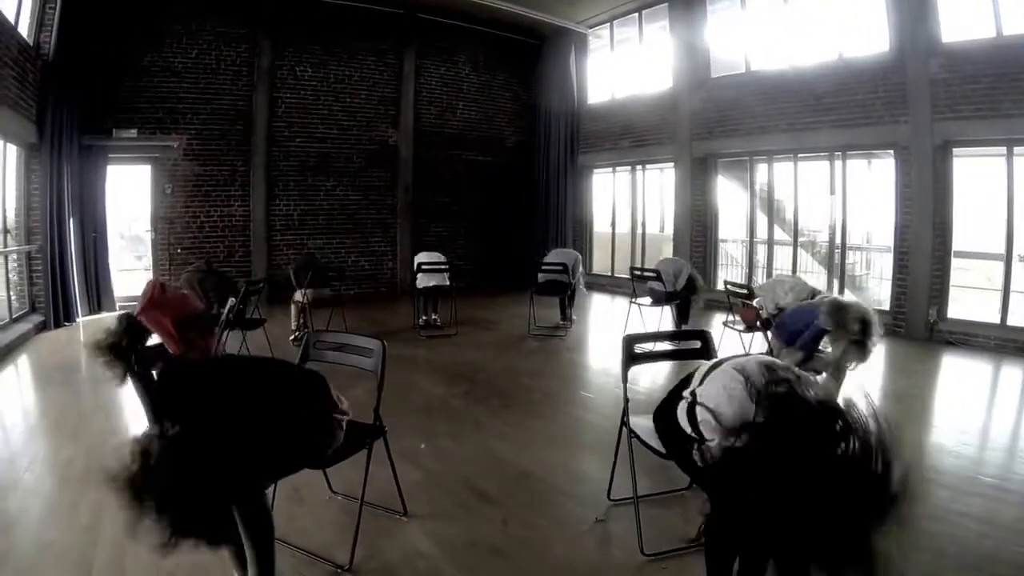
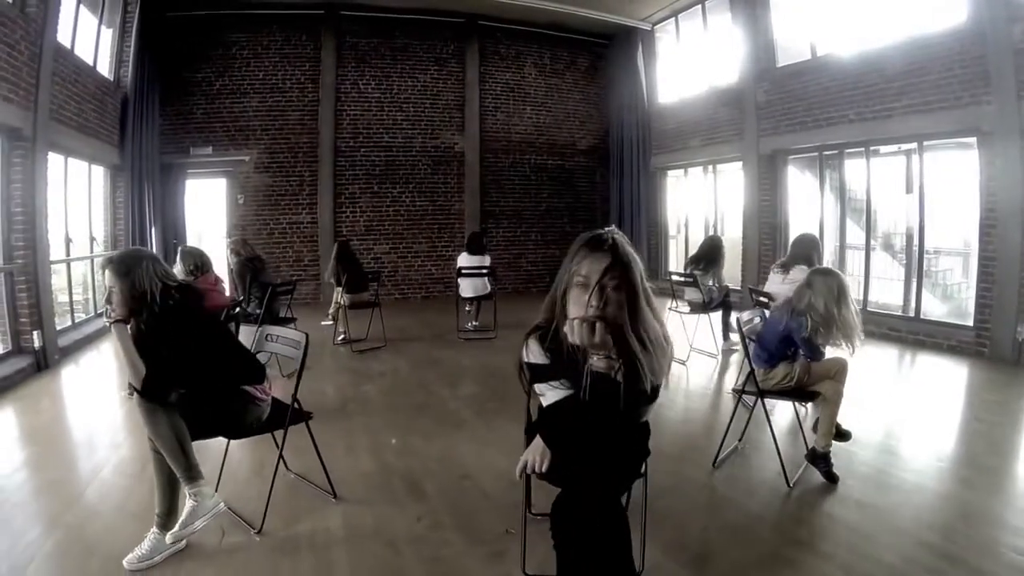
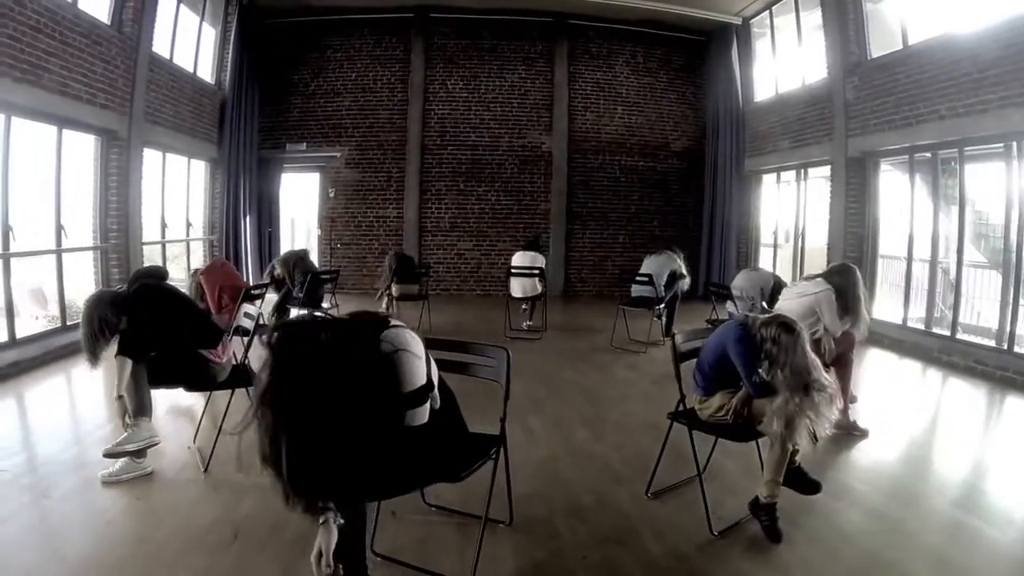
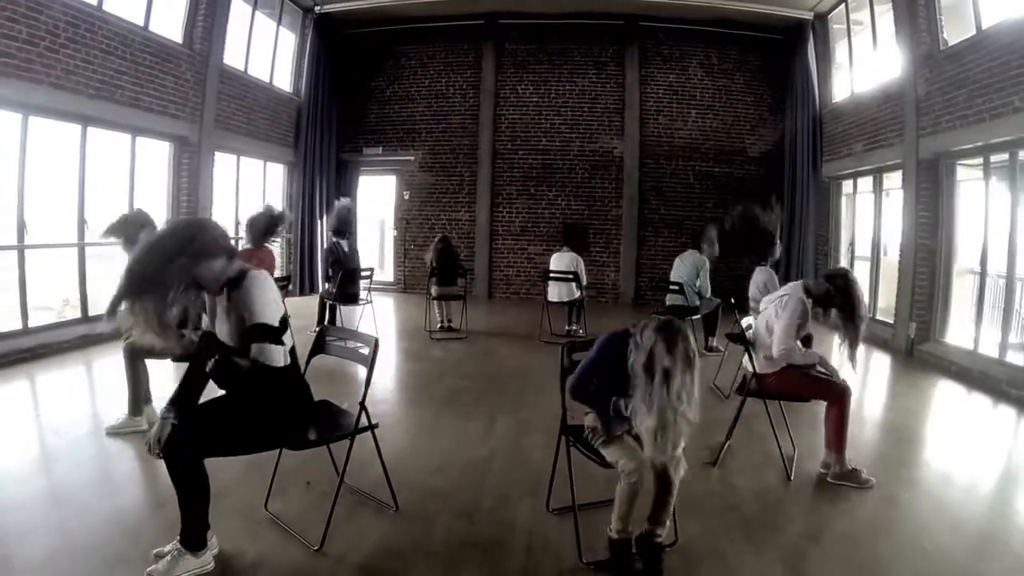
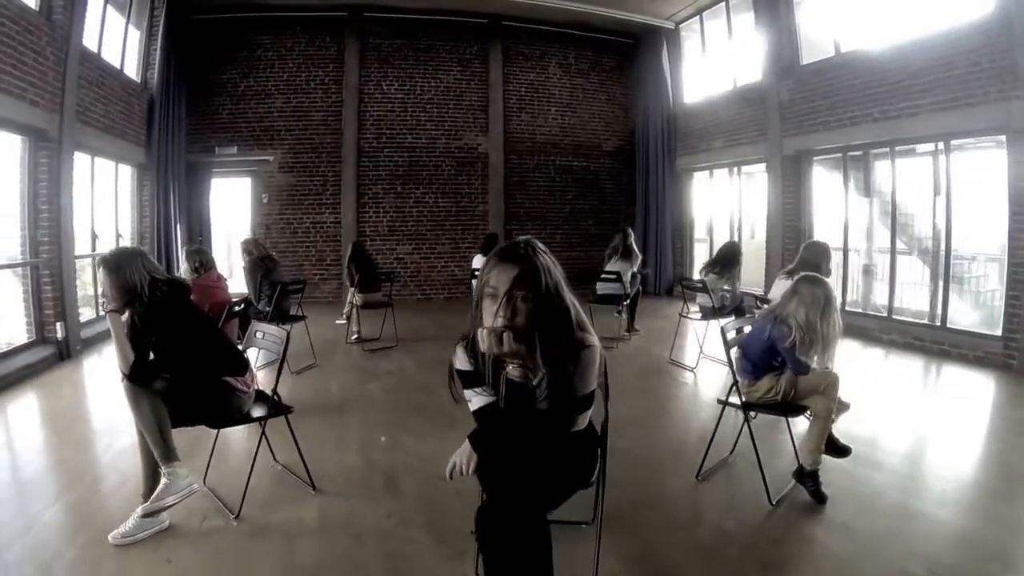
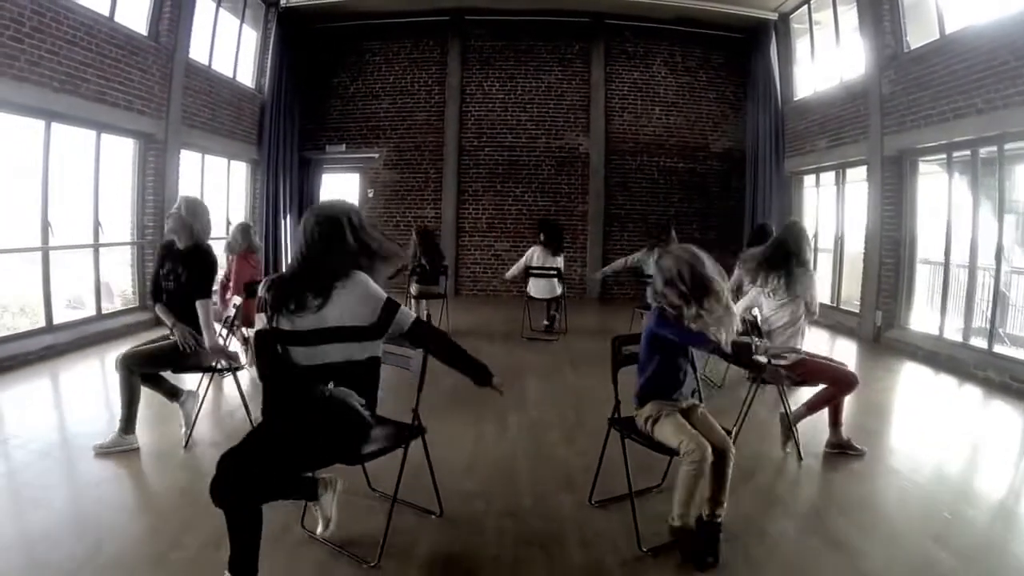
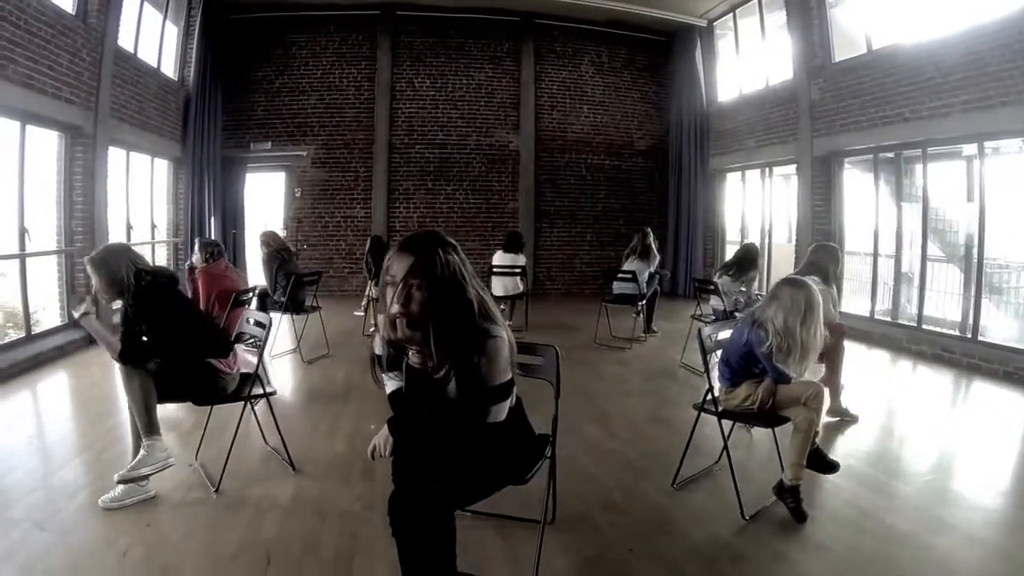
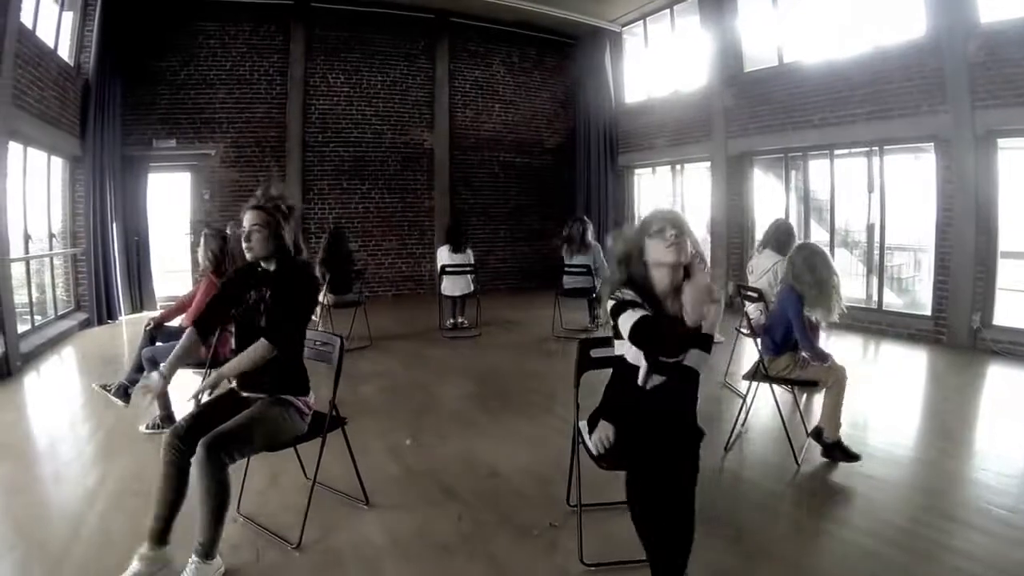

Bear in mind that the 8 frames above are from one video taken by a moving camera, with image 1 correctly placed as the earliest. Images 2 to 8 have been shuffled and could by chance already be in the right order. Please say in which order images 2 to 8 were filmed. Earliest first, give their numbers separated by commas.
8, 2, 5, 7, 3, 6, 4
